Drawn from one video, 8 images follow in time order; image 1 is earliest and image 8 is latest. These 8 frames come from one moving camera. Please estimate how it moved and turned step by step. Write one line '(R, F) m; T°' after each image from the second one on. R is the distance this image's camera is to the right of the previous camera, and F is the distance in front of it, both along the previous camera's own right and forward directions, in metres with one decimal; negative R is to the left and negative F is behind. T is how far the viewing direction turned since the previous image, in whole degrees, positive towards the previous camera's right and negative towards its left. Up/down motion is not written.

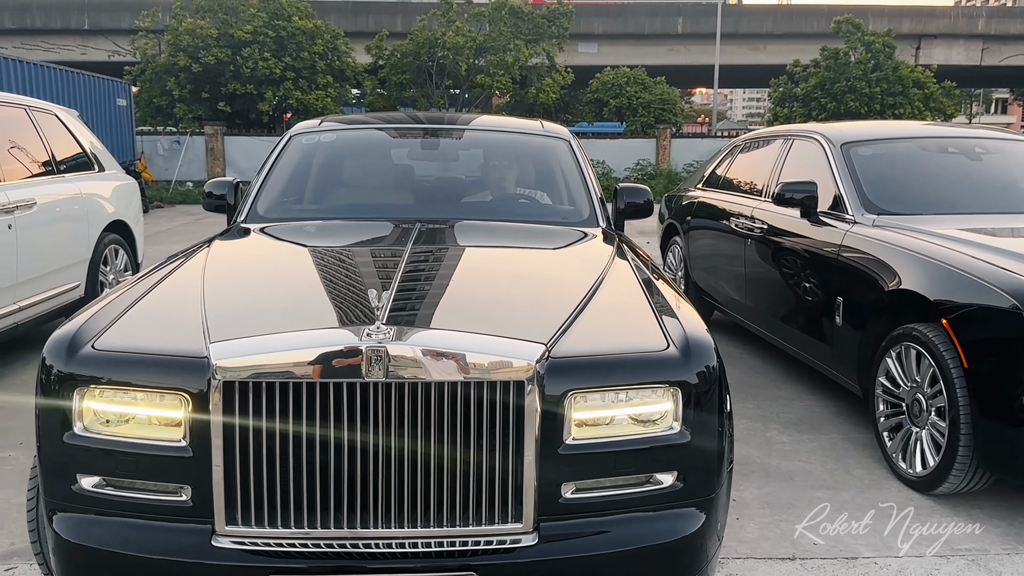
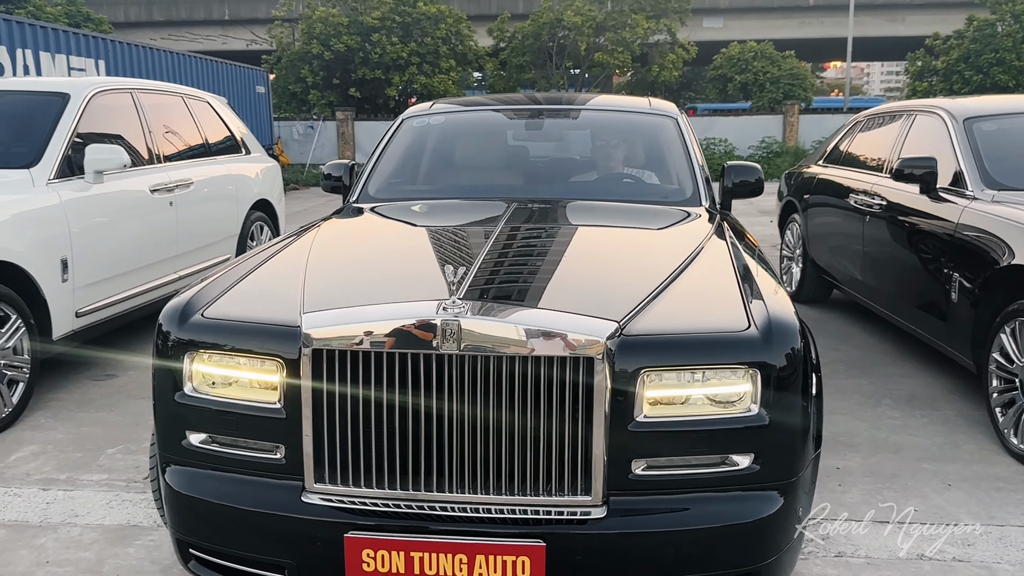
(+0.1, -0.1) m; -8°
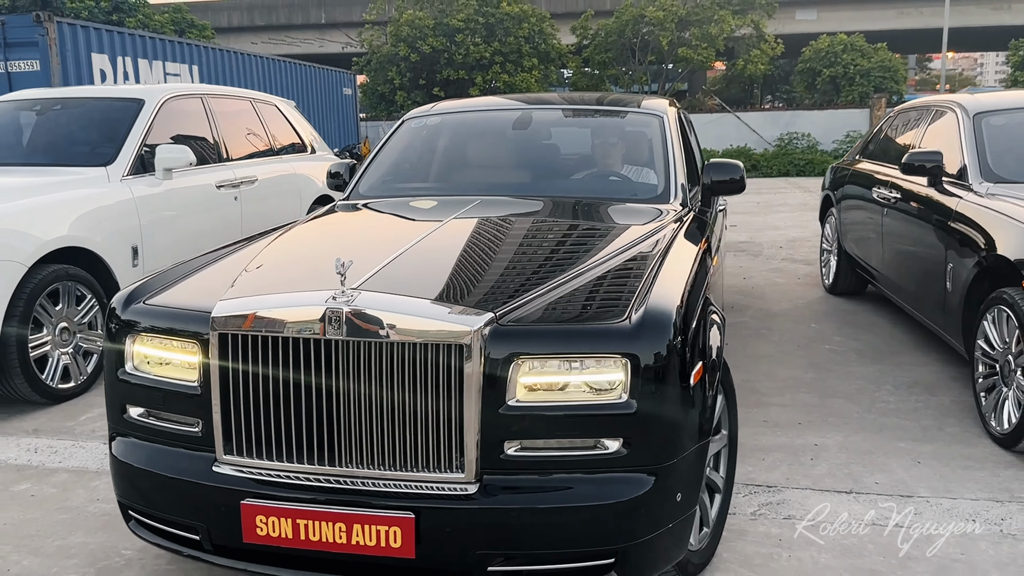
(+0.4, -0.3) m; -6°
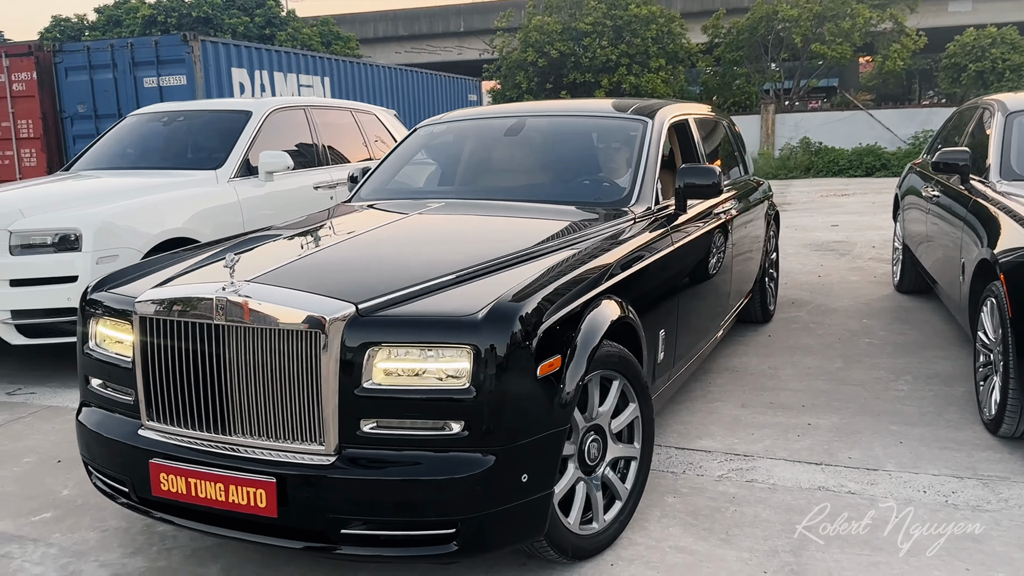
(+0.6, -0.5) m; -9°
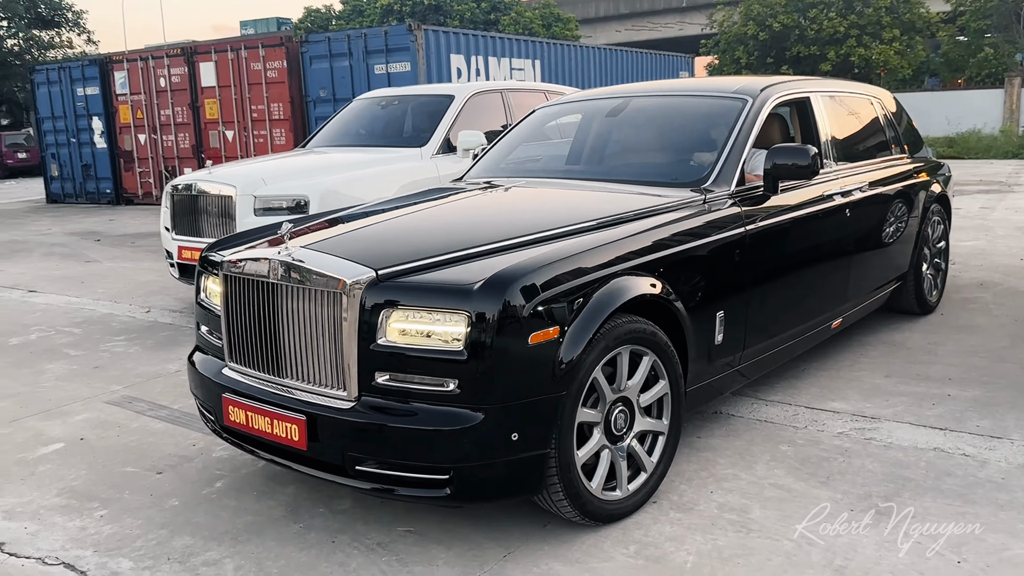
(+0.4, -0.5) m; -14°
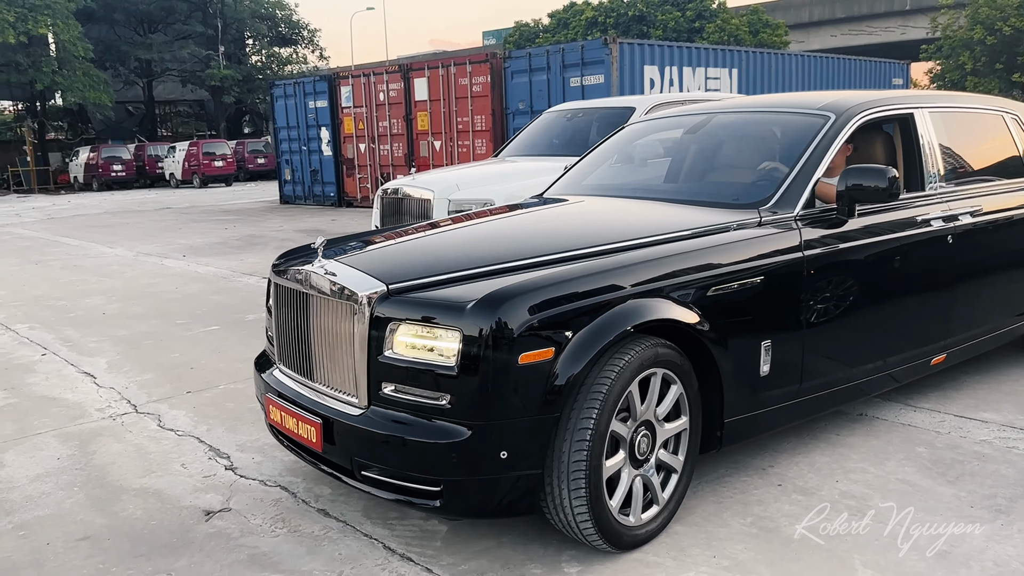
(+0.2, -0.4) m; -13°
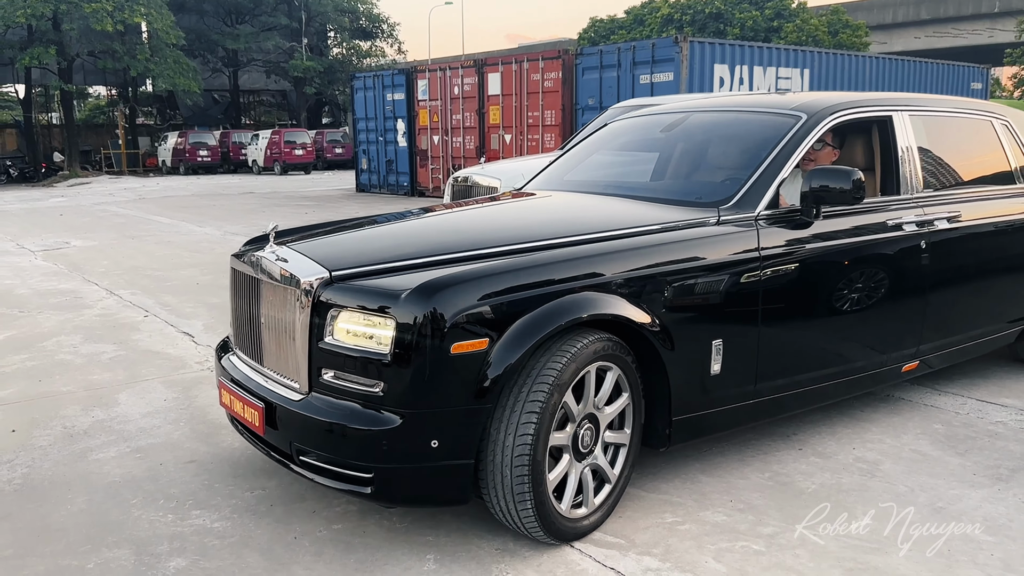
(+0.1, -0.4) m; -4°
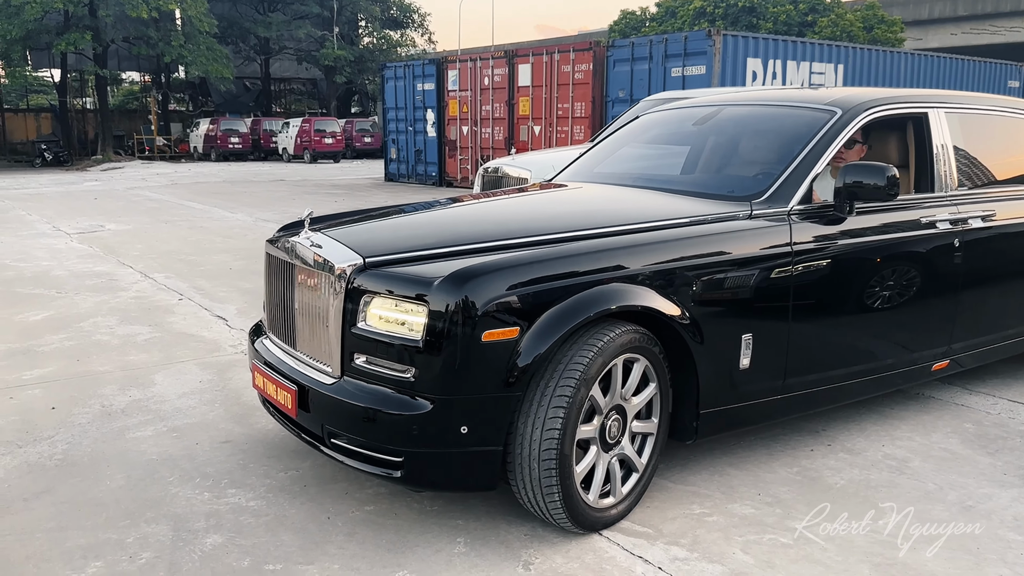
(0.0, 0.0) m; -2°
